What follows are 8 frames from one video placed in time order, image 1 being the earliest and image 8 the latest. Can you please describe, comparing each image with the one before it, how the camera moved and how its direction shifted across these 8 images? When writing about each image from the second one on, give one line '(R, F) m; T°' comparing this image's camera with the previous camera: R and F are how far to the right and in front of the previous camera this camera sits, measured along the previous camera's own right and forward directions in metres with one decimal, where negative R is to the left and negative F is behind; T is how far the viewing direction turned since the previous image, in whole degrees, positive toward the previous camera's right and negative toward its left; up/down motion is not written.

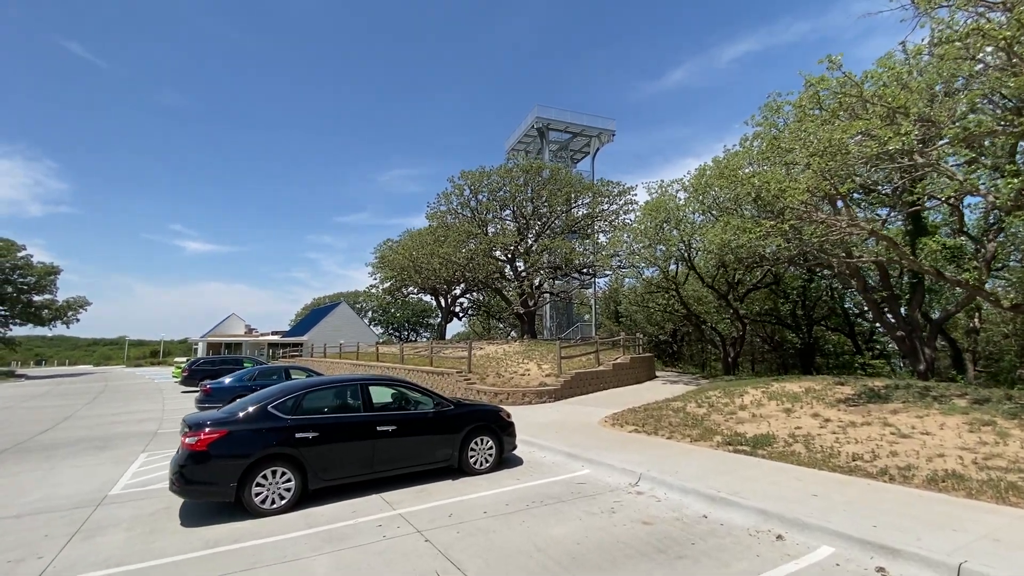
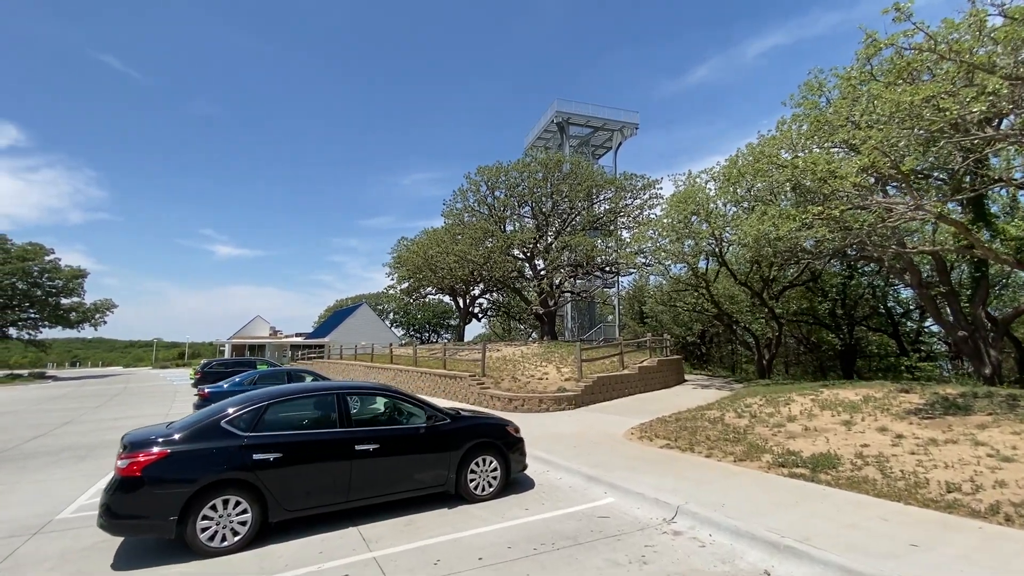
(+0.2, +1.2) m; -3°
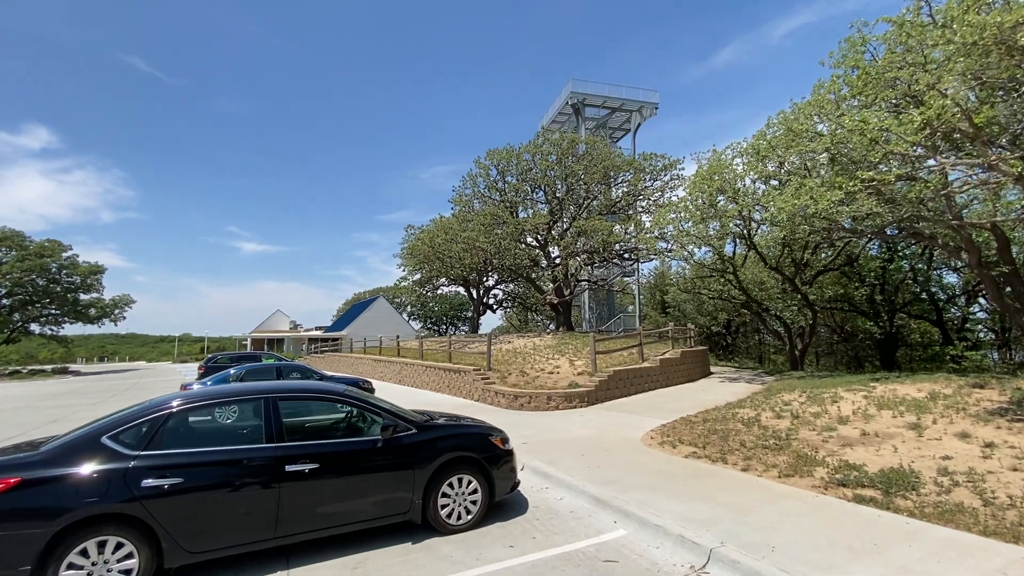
(+0.4, +1.3) m; -2°
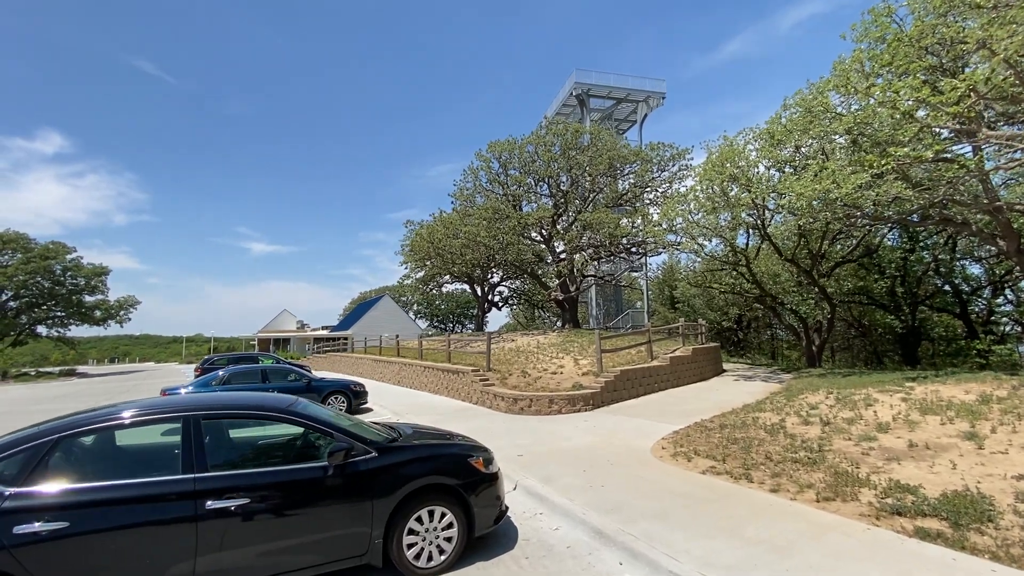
(+0.2, +0.9) m; -1°
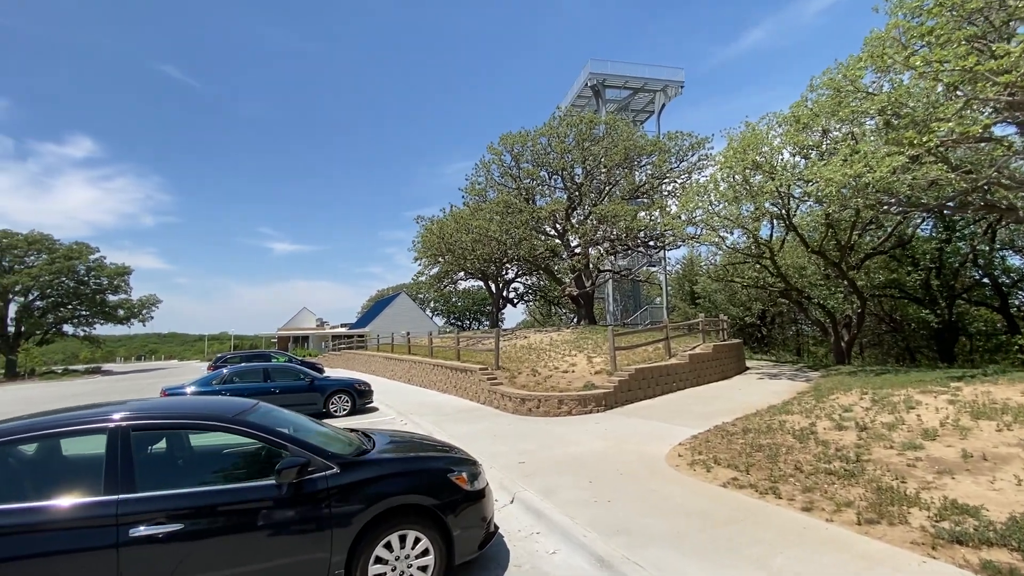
(+0.2, +0.6) m; -2°
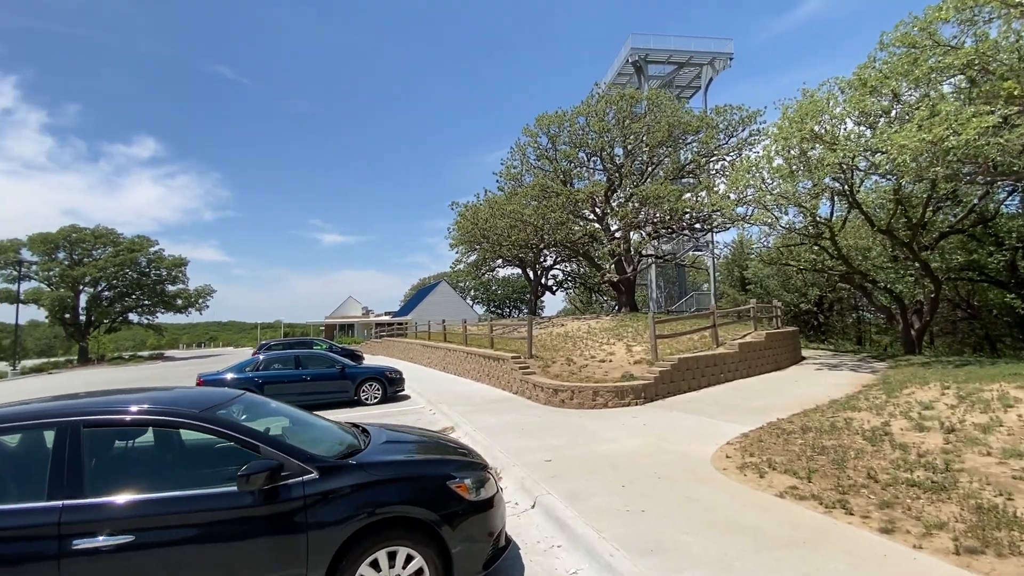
(+0.2, +0.6) m; -5°
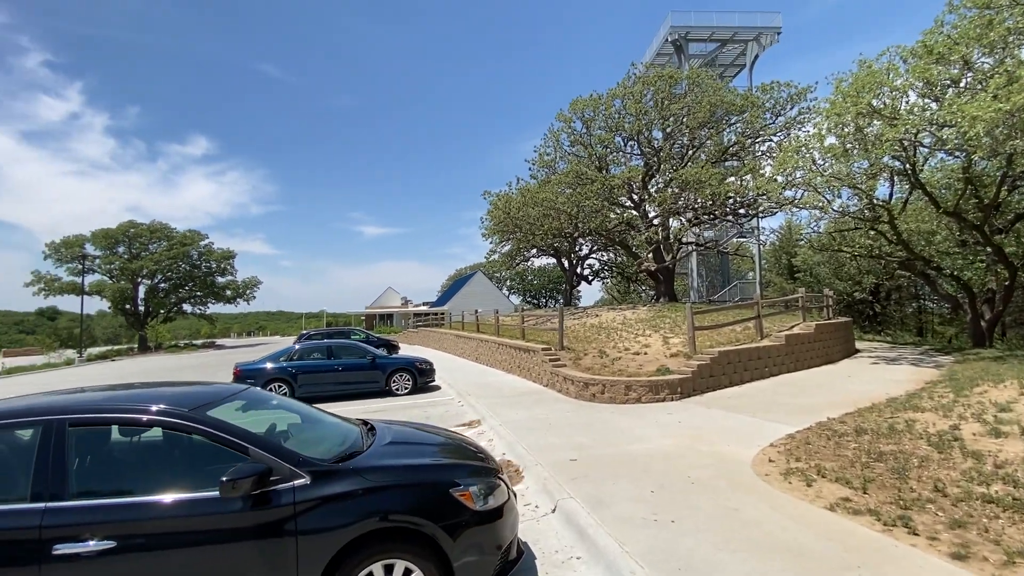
(+0.2, +0.3) m; -4°
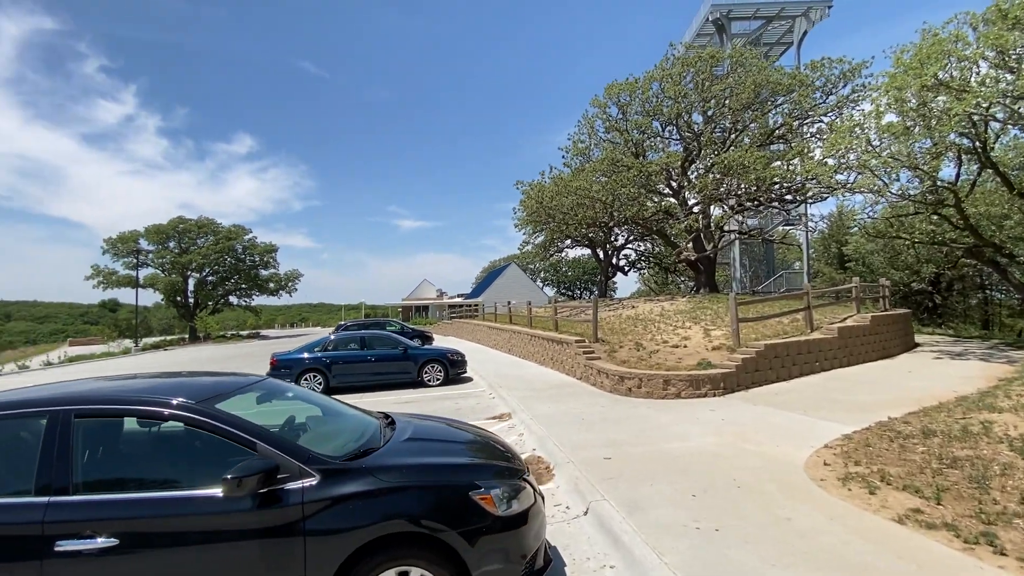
(+0.1, +0.3) m; -4°
